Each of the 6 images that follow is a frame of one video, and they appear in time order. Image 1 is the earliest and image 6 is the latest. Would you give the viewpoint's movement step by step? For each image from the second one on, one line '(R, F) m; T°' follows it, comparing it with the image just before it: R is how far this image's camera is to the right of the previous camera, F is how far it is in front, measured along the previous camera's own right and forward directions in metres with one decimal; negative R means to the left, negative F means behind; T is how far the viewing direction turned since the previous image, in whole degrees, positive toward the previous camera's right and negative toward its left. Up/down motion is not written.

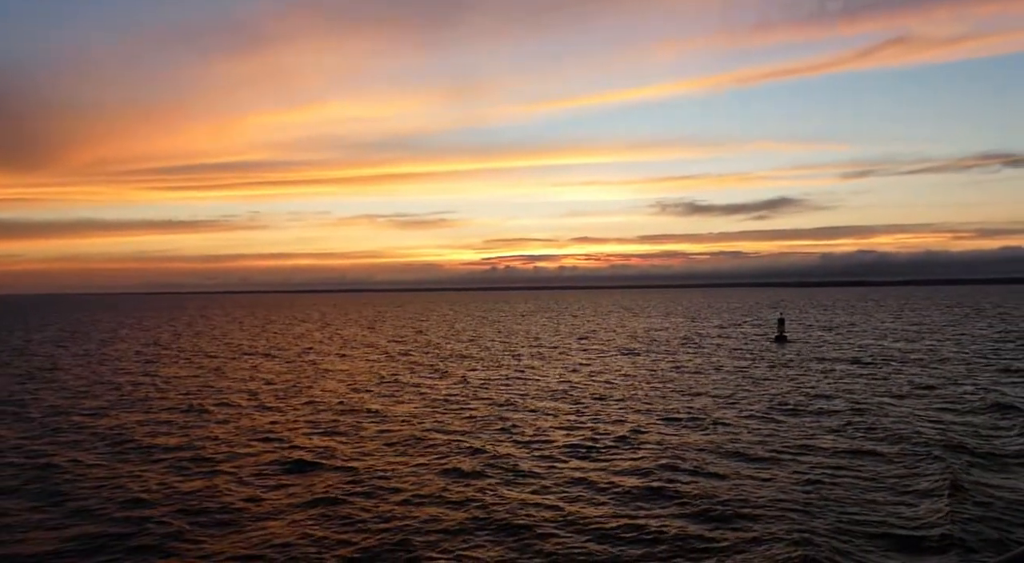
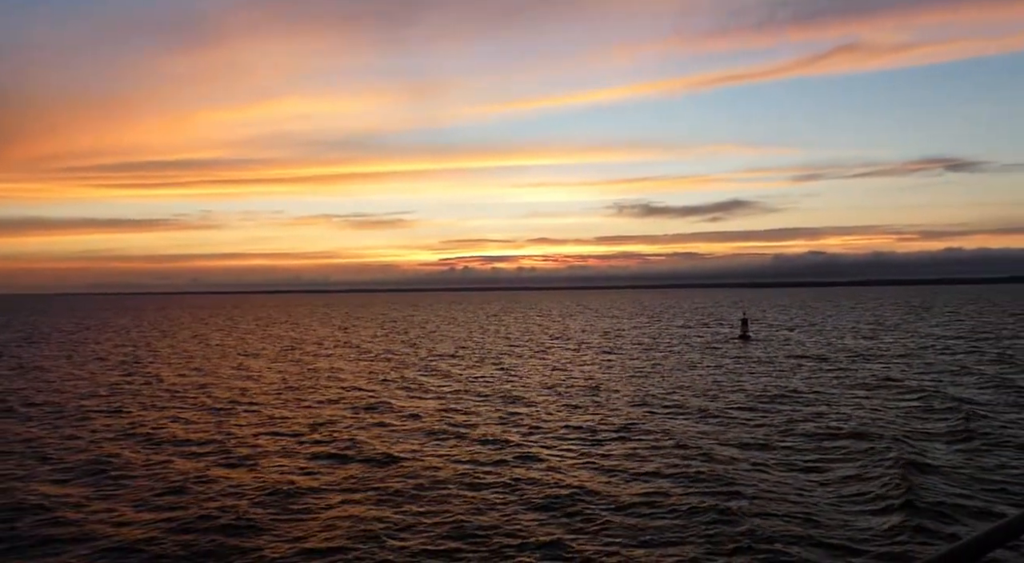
(-1.0, 0.0) m; +4°
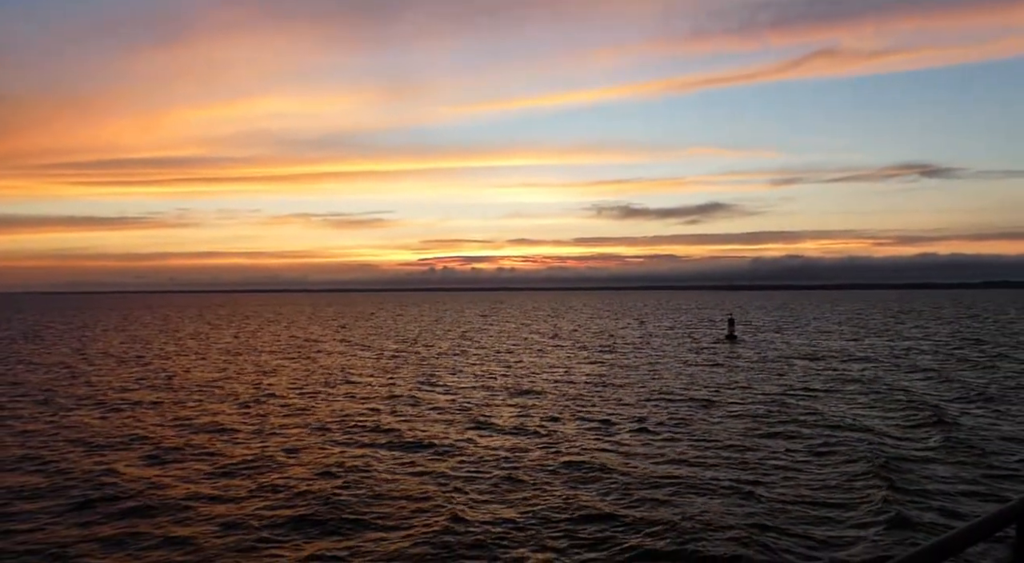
(-0.5, +1.7) m; +2°
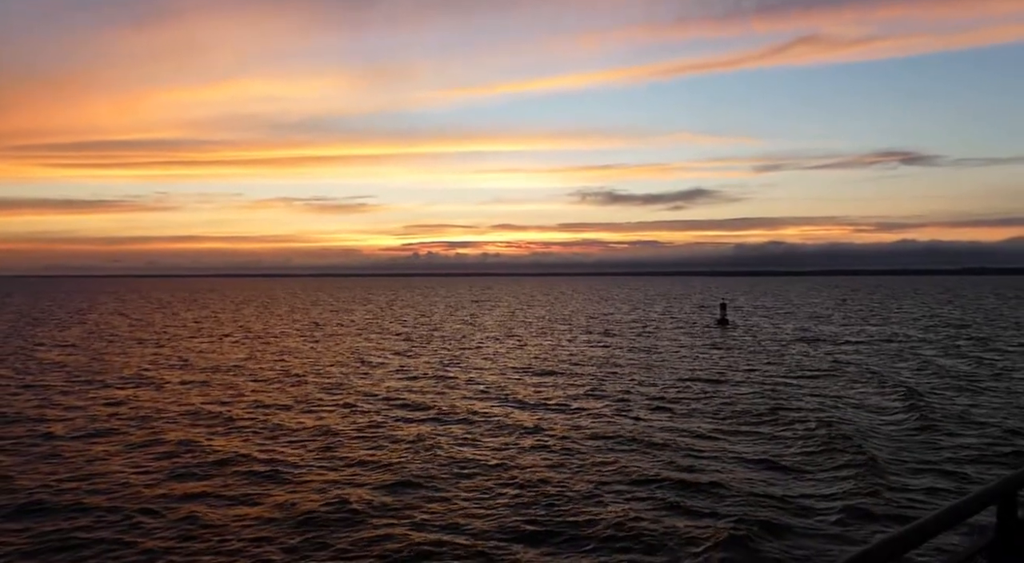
(-1.2, -0.2) m; +1°
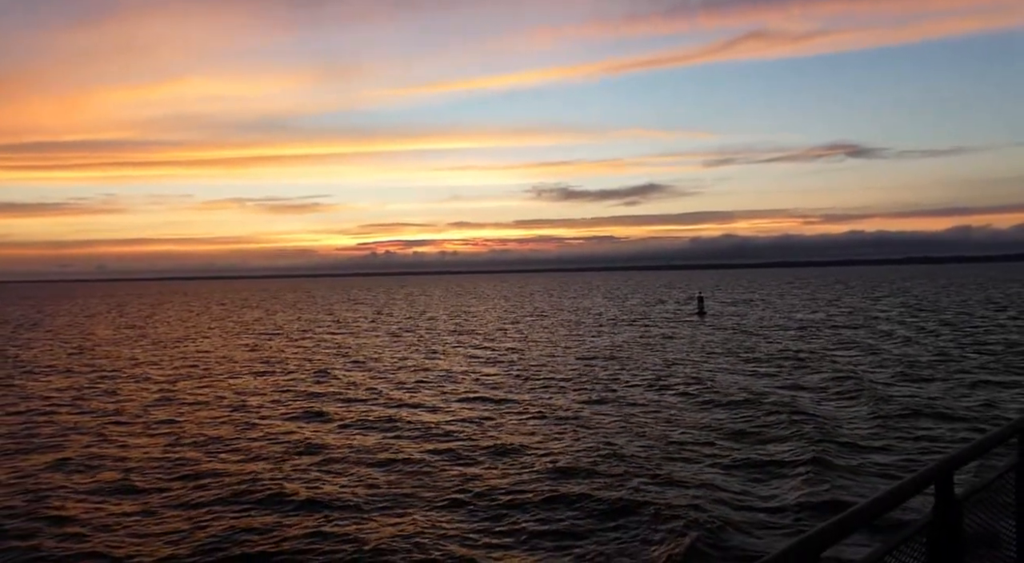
(-2.3, +0.5) m; +4°
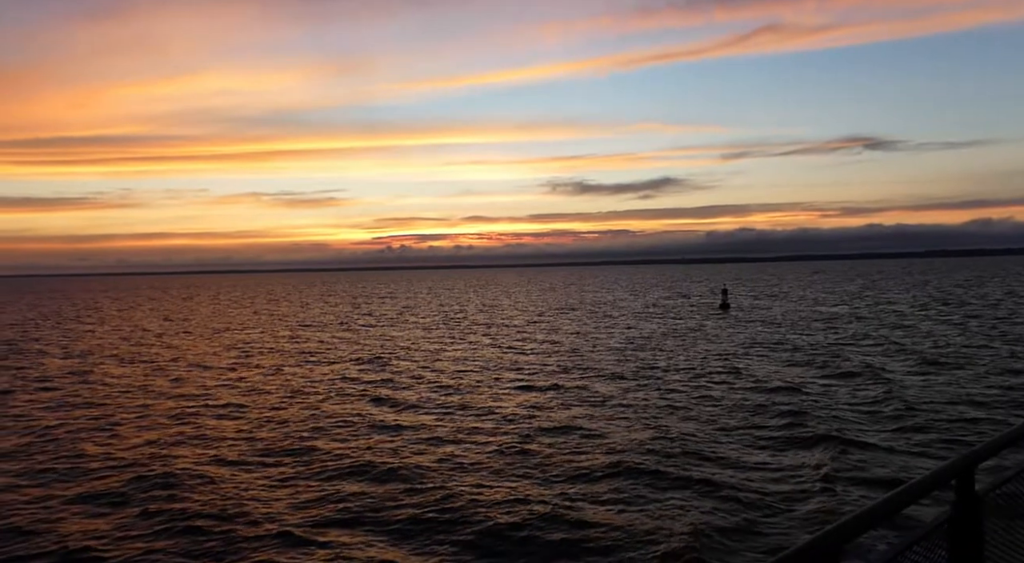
(-1.0, -0.3) m; -1°
